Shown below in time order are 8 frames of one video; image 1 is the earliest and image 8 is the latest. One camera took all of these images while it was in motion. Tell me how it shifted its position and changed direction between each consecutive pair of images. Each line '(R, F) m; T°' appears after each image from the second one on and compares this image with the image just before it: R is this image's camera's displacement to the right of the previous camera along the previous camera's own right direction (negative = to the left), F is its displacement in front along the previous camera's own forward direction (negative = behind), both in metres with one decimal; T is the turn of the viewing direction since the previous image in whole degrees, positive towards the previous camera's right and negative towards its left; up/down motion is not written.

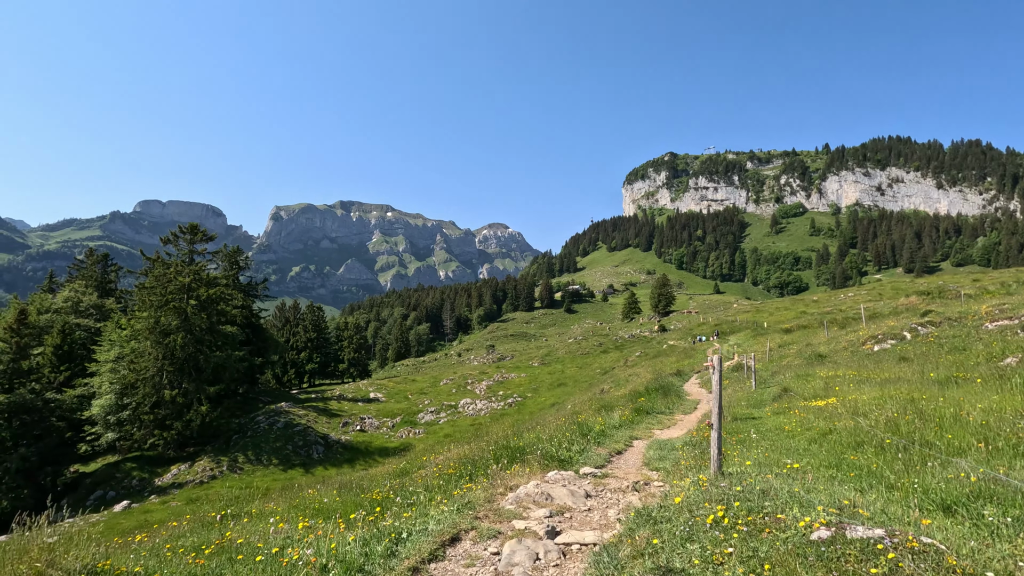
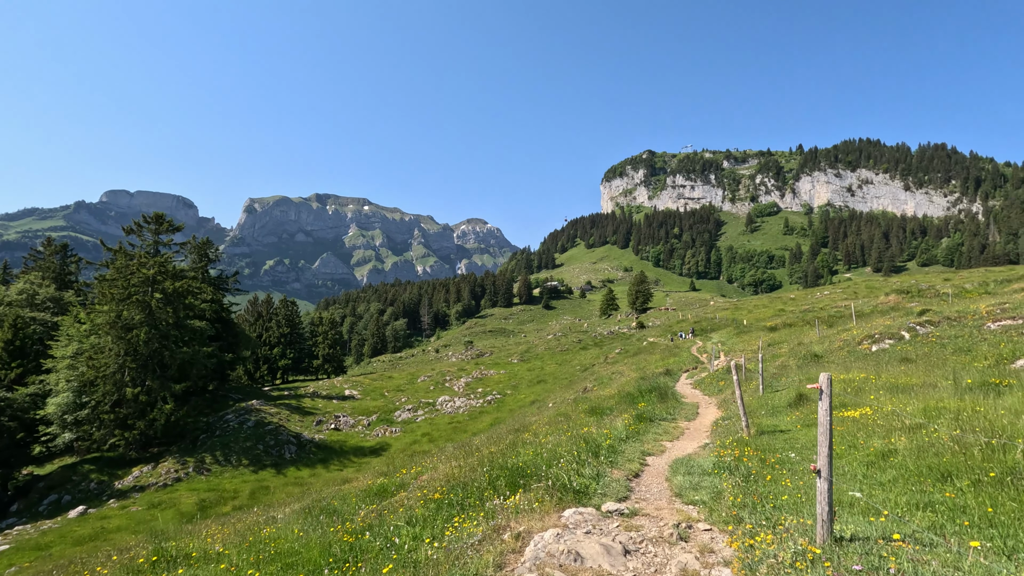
(-0.5, +1.8) m; +3°
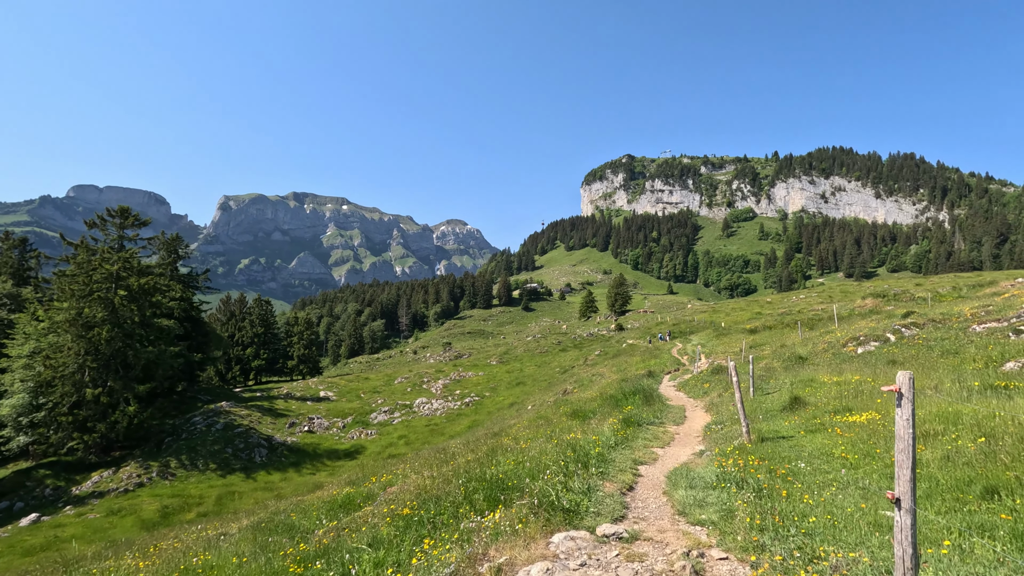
(0.0, +1.1) m; +3°
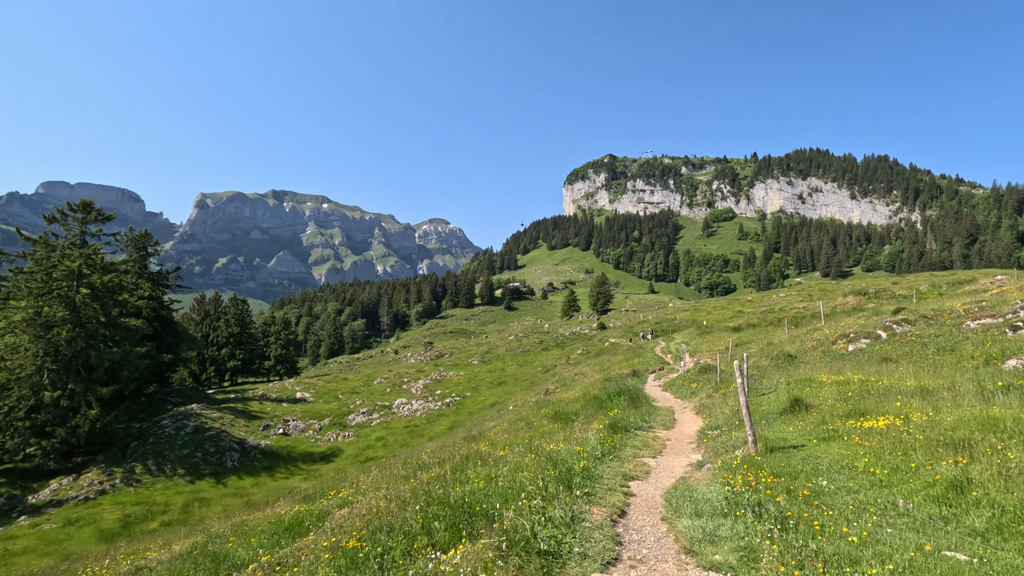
(+0.2, +1.5) m; +2°
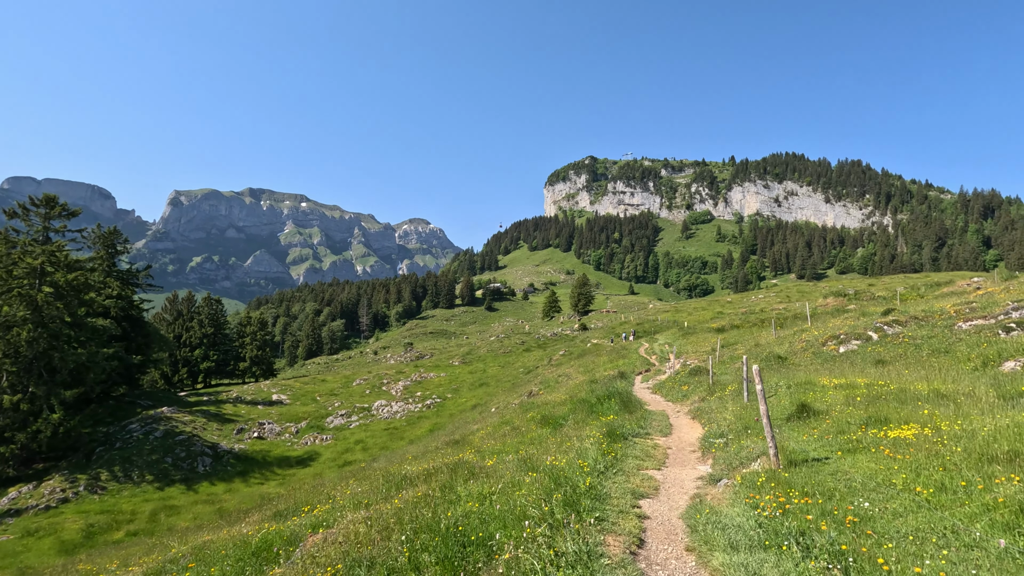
(-0.3, +1.0) m; +3°
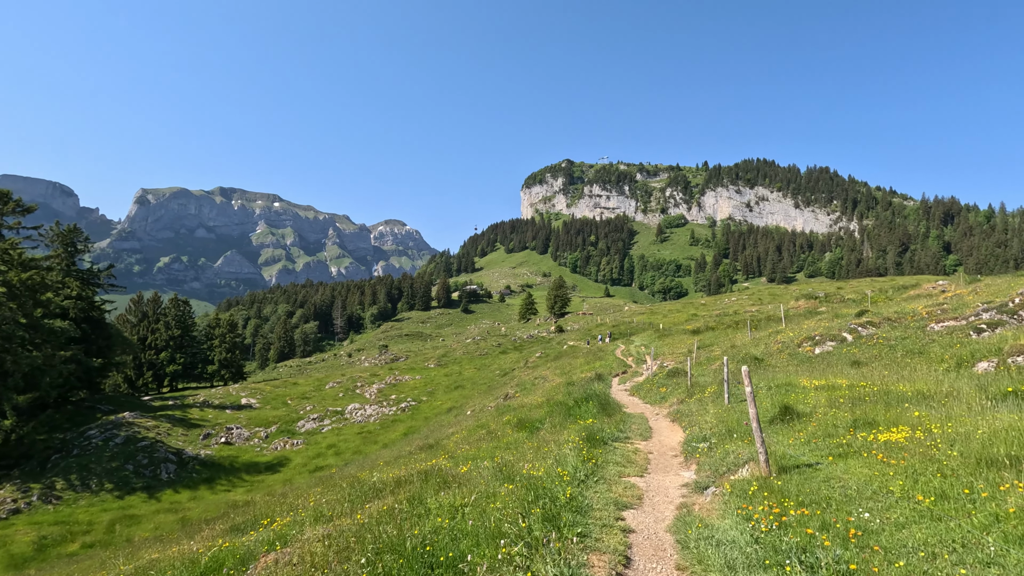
(+0.1, +0.7) m; +3°
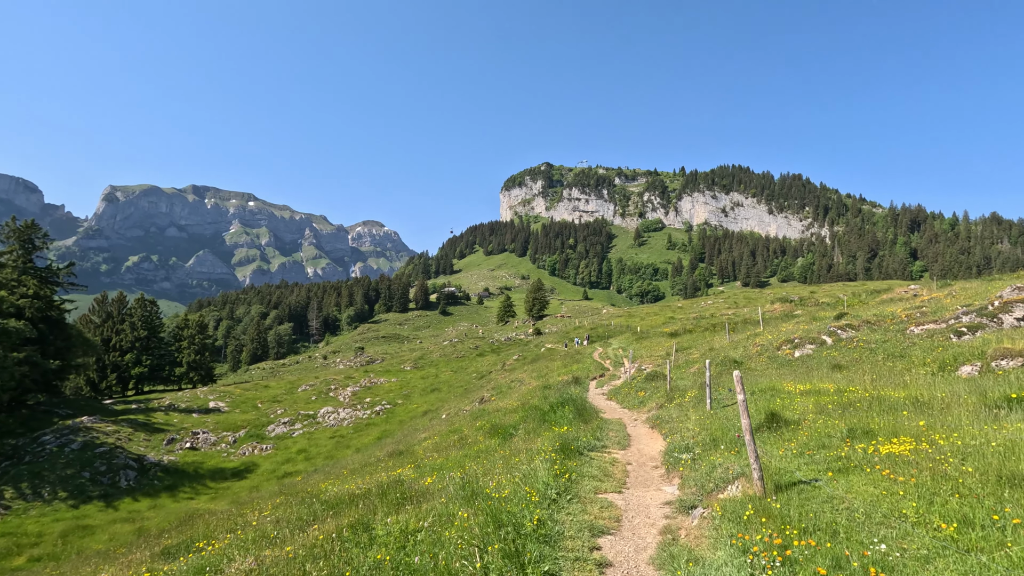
(+0.3, +1.1) m; +3°
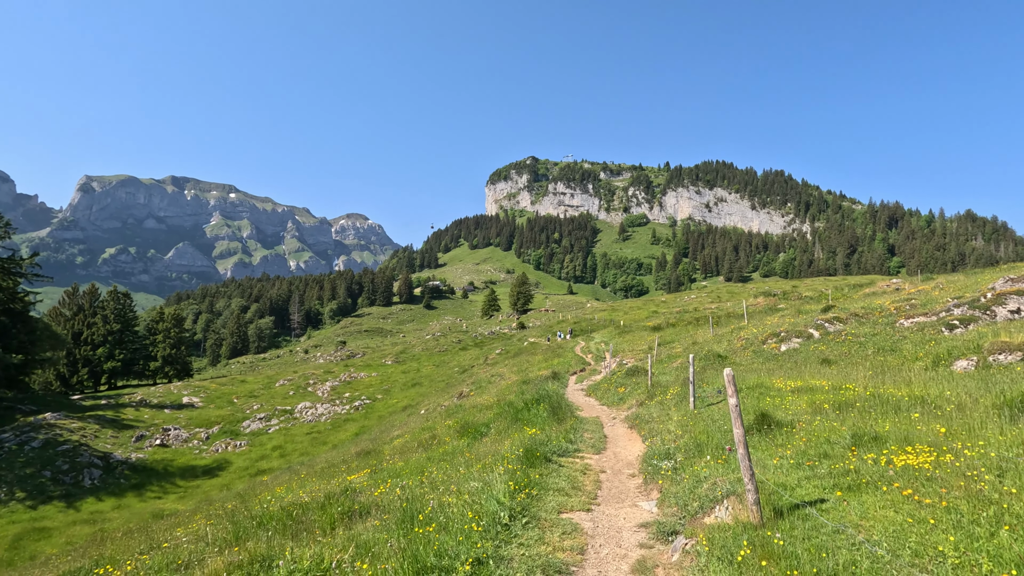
(+0.6, +1.5) m; +2°
